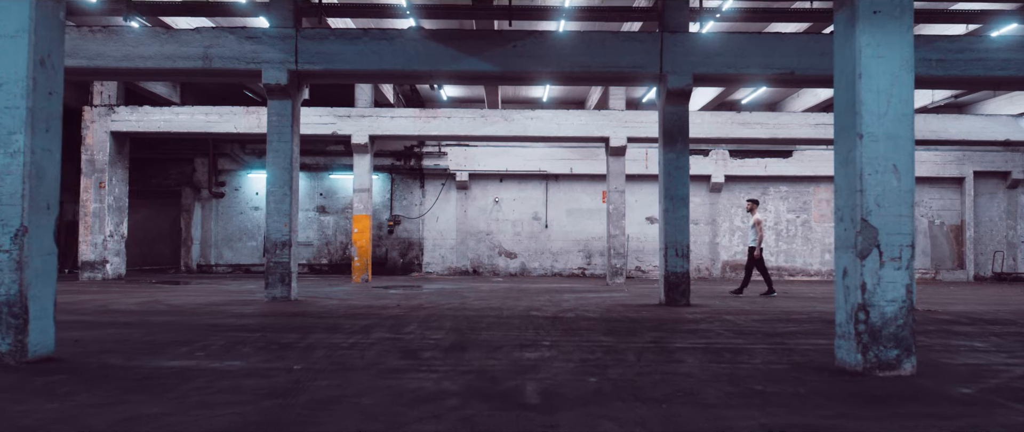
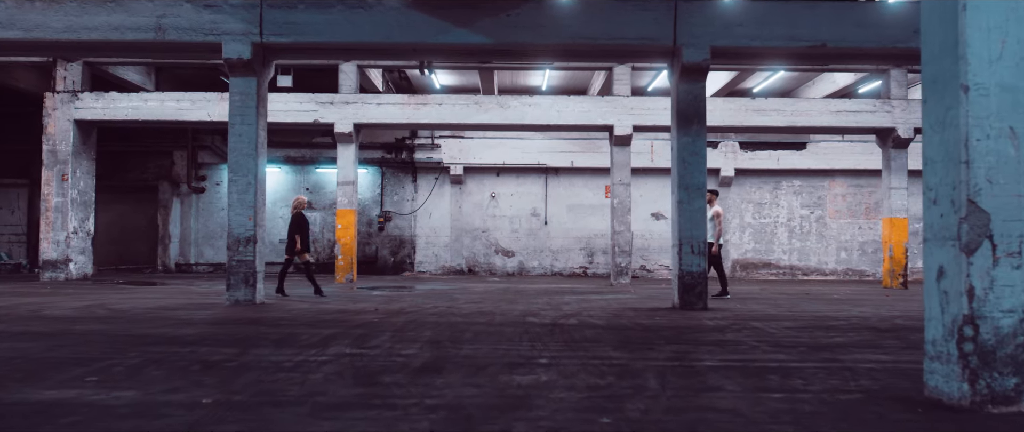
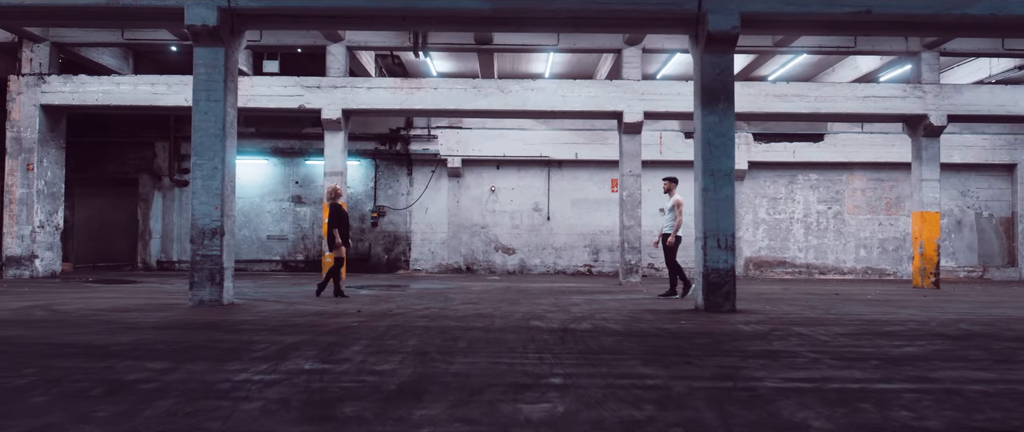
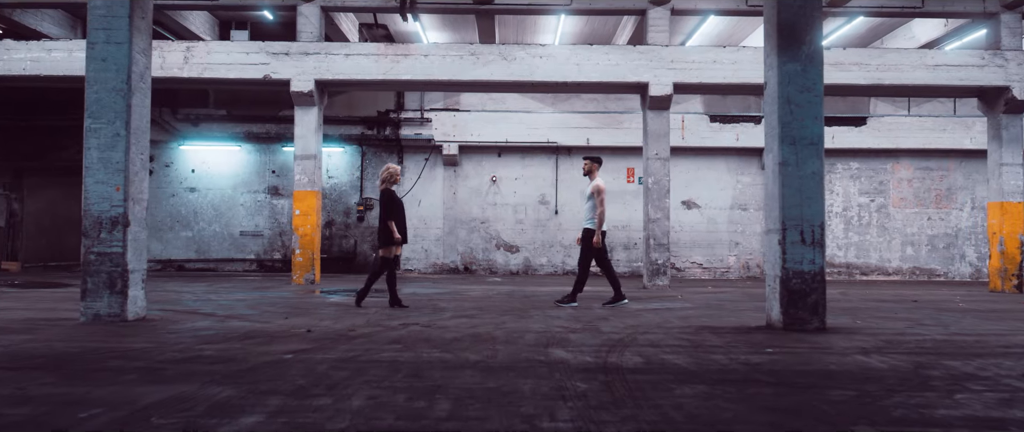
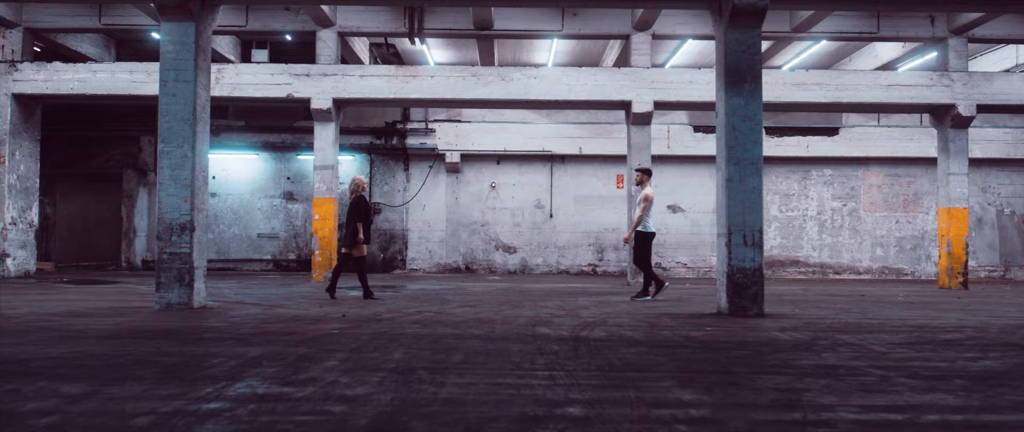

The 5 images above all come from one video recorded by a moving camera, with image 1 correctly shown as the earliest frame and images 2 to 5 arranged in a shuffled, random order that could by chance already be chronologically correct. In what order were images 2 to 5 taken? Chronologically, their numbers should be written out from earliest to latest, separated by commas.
2, 3, 5, 4
